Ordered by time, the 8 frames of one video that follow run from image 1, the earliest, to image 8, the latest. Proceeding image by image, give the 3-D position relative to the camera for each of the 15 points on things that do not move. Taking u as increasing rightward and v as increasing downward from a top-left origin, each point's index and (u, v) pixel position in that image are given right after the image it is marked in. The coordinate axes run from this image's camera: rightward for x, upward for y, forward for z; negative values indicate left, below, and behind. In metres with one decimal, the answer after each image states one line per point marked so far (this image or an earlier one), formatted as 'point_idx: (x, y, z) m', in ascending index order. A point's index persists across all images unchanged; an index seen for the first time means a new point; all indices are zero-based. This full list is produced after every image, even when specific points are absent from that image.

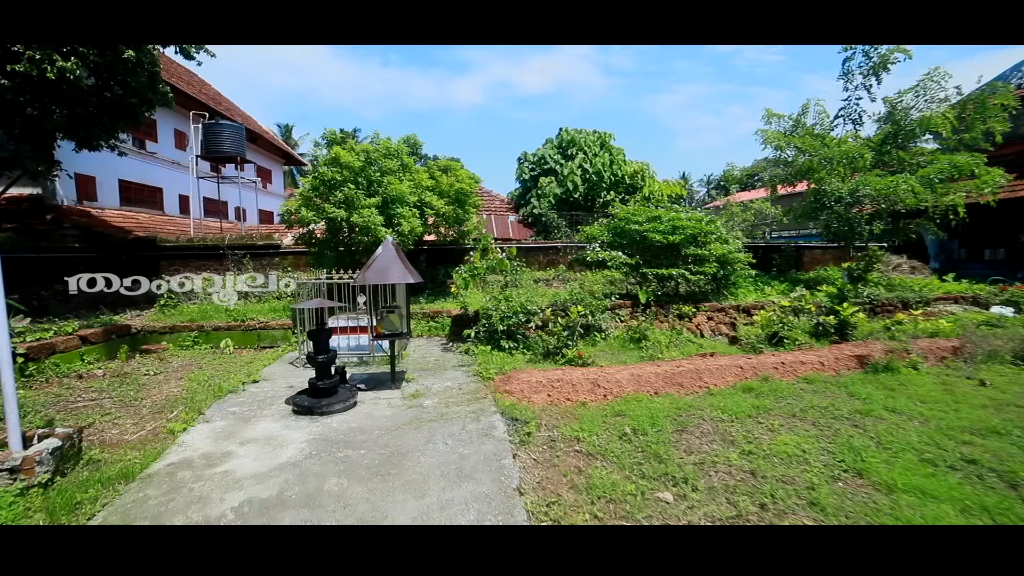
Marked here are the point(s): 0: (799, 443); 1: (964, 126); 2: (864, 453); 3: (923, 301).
0: (+1.8, -1.0, +3.1) m
1: (+8.1, +2.8, +9.0) m
2: (+2.1, -1.0, +3.0) m
3: (+6.5, -0.2, +7.8) m
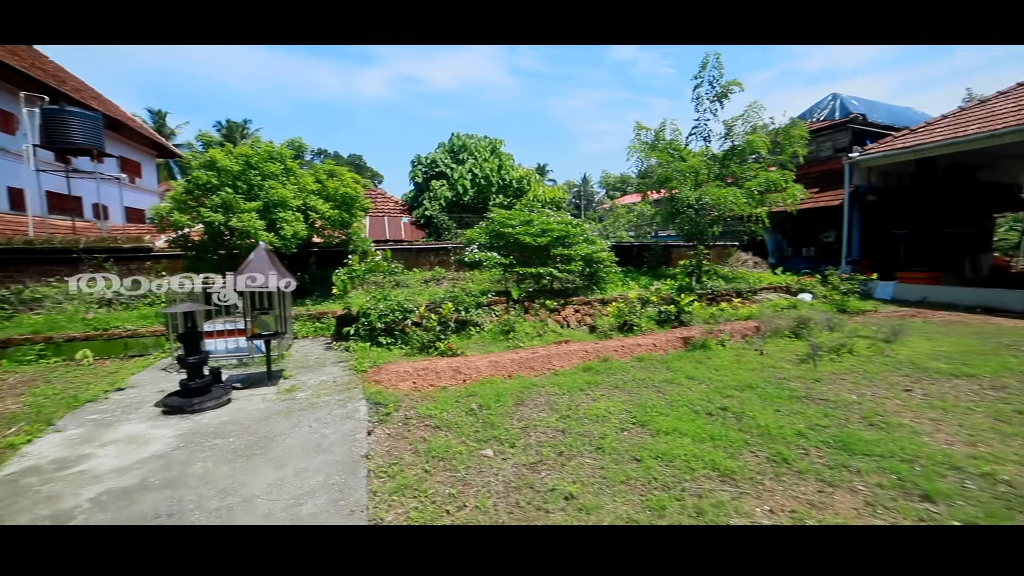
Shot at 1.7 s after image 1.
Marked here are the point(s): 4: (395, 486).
0: (+0.7, -0.9, +3.9) m
1: (+5.9, +3.0, +10.8) m
2: (+1.1, -0.9, +3.9) m
3: (+4.5, -0.1, +9.4) m
4: (-0.6, -1.1, +2.7) m
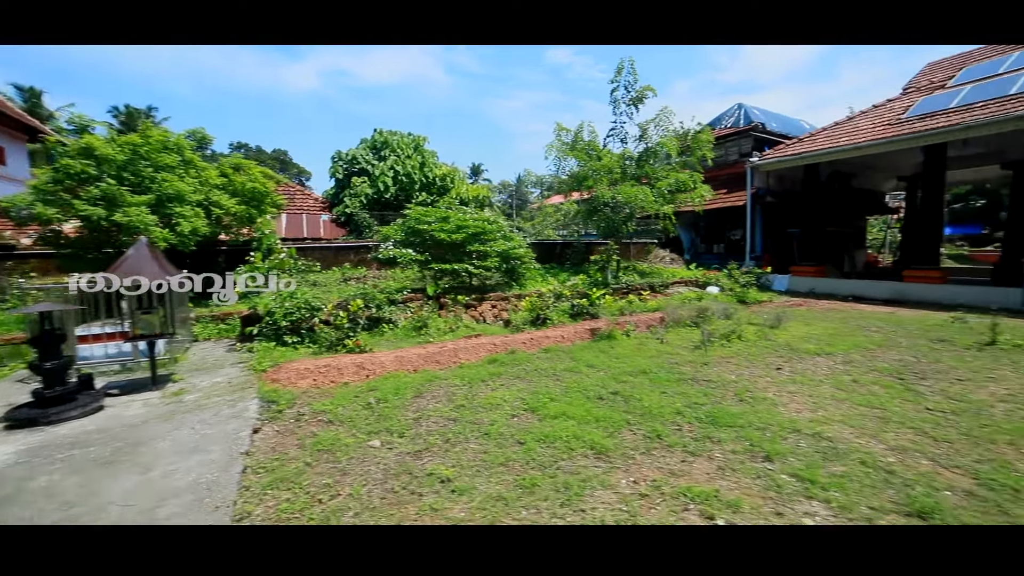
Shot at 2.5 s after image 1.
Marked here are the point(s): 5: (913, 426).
0: (-0.1, -0.9, +4.1) m
1: (+4.1, +3.1, +11.5) m
2: (+0.3, -0.9, +4.0) m
3: (+3.0, +0.1, +9.9) m
4: (-1.3, -1.0, +2.7) m
5: (+2.6, -0.9, +3.3) m
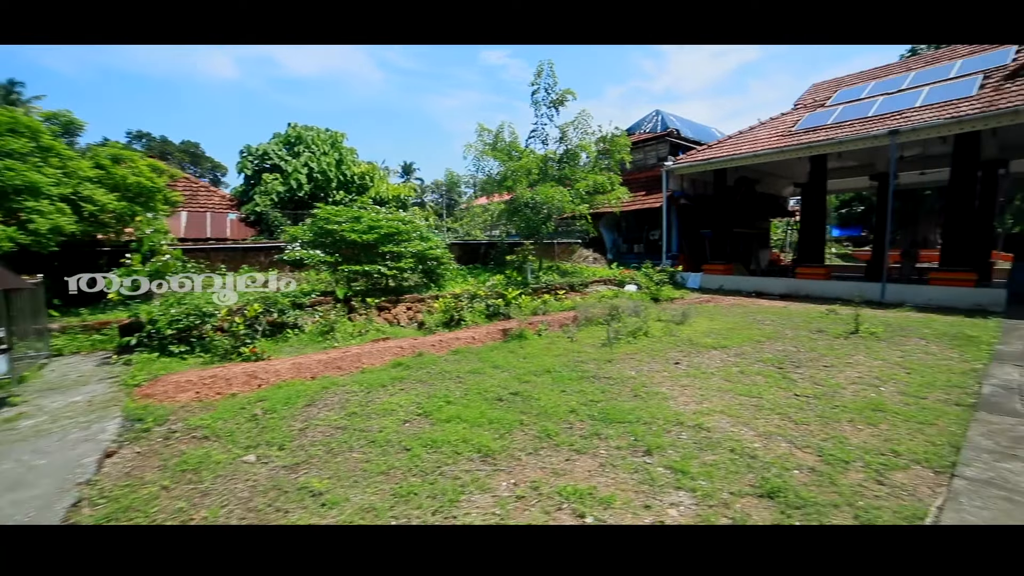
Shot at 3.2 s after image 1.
0: (-0.9, -0.9, +3.9) m
1: (+2.3, +3.2, +11.8) m
2: (-0.5, -0.9, +4.0) m
3: (+1.4, +0.1, +10.2) m
4: (-1.9, -1.0, +2.4) m
5: (+1.9, -0.9, +3.5) m
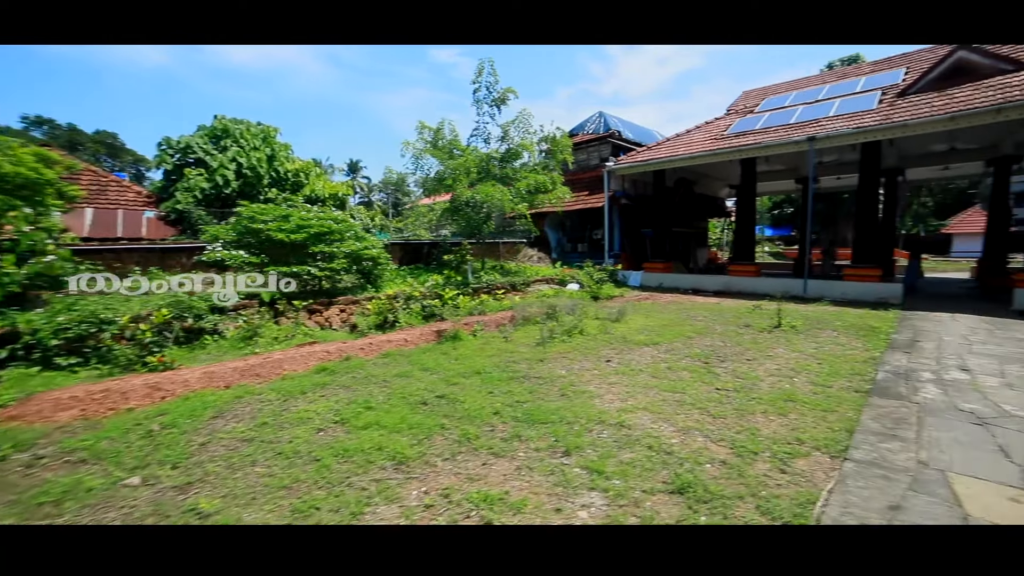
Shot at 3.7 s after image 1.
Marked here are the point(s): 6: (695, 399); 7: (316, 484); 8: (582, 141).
0: (-1.4, -0.9, +3.7) m
1: (+0.9, +3.2, +11.9) m
2: (-1.1, -0.9, +3.8) m
3: (+0.2, +0.1, +10.1) m
4: (-2.3, -1.1, +2.1) m
5: (+1.3, -0.8, +3.6) m
6: (+1.3, -0.8, +3.7) m
7: (-1.0, -1.0, +2.6) m
8: (+2.2, +4.6, +15.8) m
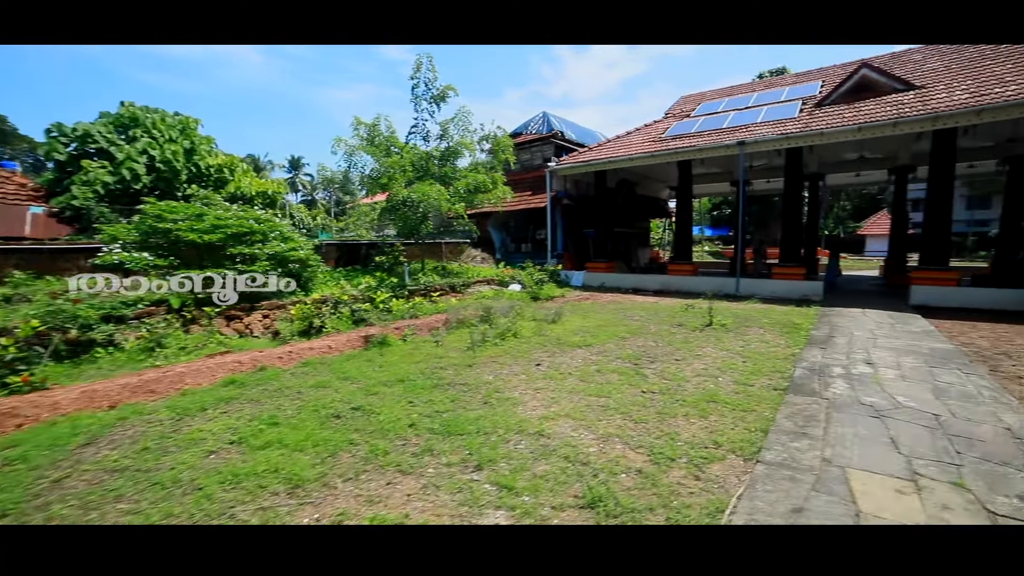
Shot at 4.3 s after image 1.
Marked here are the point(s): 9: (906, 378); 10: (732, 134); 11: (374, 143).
0: (-2.0, -0.9, +3.4) m
1: (-0.5, +3.2, +11.8) m
2: (-1.6, -0.9, +3.5) m
3: (-1.0, +0.1, +9.9) m
4: (-2.7, -1.1, +1.7) m
5: (+0.8, -0.9, +3.5) m
6: (+0.8, -0.8, +3.6) m
7: (-1.5, -1.1, +2.3) m
8: (+0.4, +4.6, +15.8) m
9: (+3.5, -0.8, +4.5) m
10: (+4.7, +3.3, +10.7) m
11: (-2.9, +3.0, +10.5) m
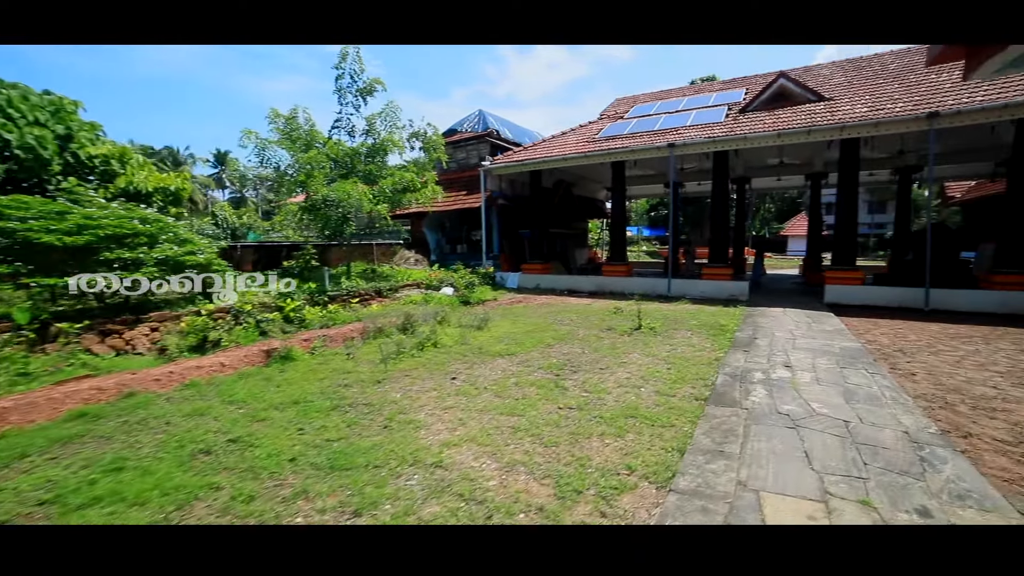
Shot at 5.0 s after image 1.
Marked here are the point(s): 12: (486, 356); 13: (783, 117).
0: (-2.6, -1.0, +2.8) m
1: (-2.0, +3.1, +11.3) m
2: (-2.3, -1.0, +2.9) m
3: (-2.3, 0.0, +9.4) m
4: (-3.1, -1.2, +1.0) m
5: (+0.1, -0.9, +3.2) m
6: (+0.1, -0.9, +3.3) m
7: (-1.9, -1.1, +1.8) m
8: (-1.6, +4.5, +15.4) m
9: (+2.8, -0.8, +4.5) m
10: (+3.2, +3.3, +10.8) m
11: (-4.3, +2.9, +9.8) m
12: (-0.3, -0.7, +5.3) m
13: (+5.1, +3.3, +9.5) m
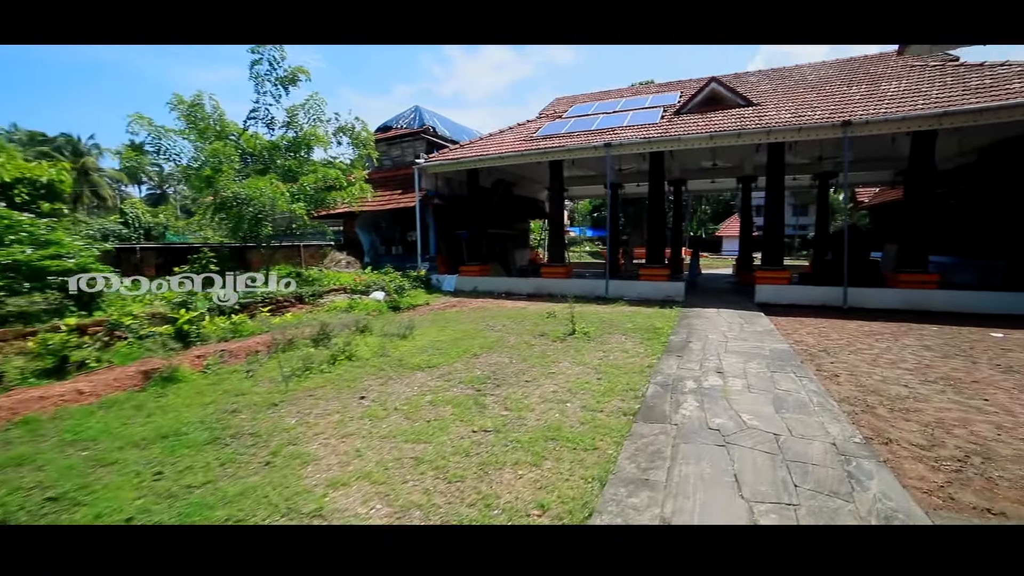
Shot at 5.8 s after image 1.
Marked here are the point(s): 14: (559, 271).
0: (-3.1, -1.1, +2.1) m
1: (-3.5, +3.0, +10.6) m
2: (-2.8, -1.1, +2.3) m
3: (-3.4, -0.1, +8.7) m
4: (-3.4, -1.3, +0.3) m
5: (-0.4, -1.0, +2.8) m
6: (-0.4, -1.0, +2.9) m
7: (-2.3, -1.2, +1.2) m
8: (-3.5, +4.4, +14.7) m
9: (+2.1, -0.9, +4.4) m
10: (+1.8, +3.2, +10.7) m
11: (-5.5, +2.8, +8.9) m
12: (-1.0, -0.8, +4.9) m
13: (+3.8, +3.2, +9.6) m
14: (+1.0, +0.4, +11.3) m
